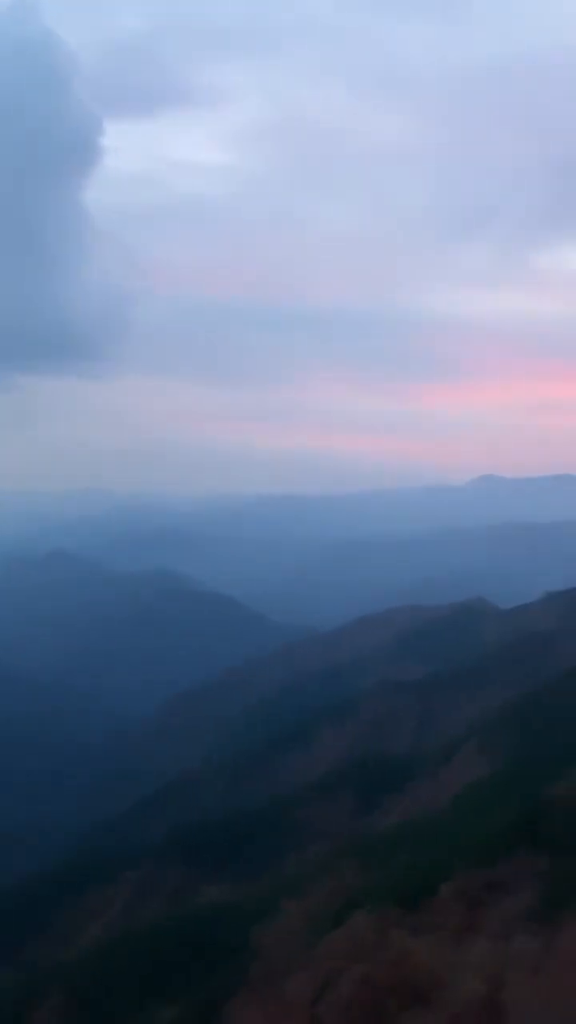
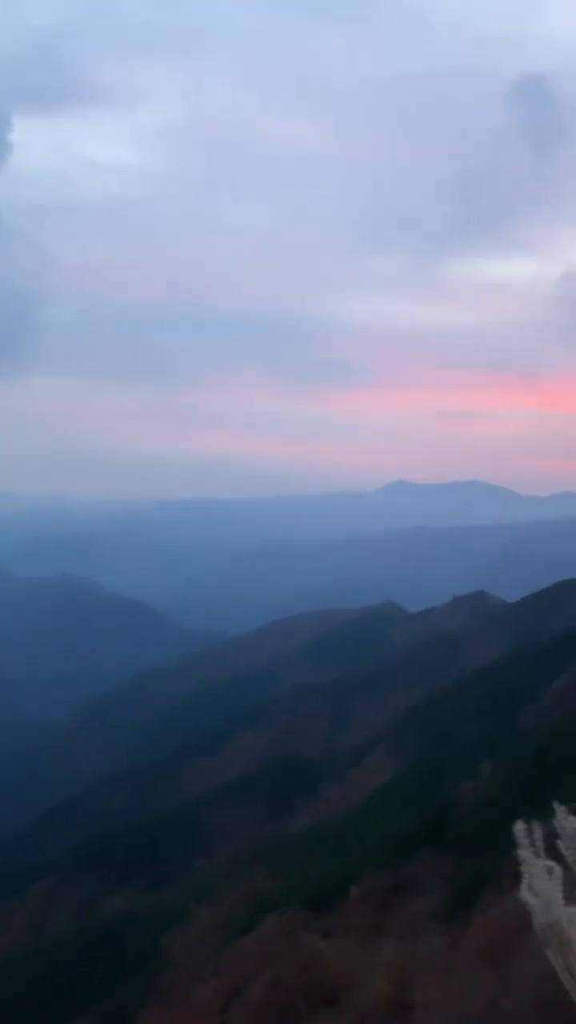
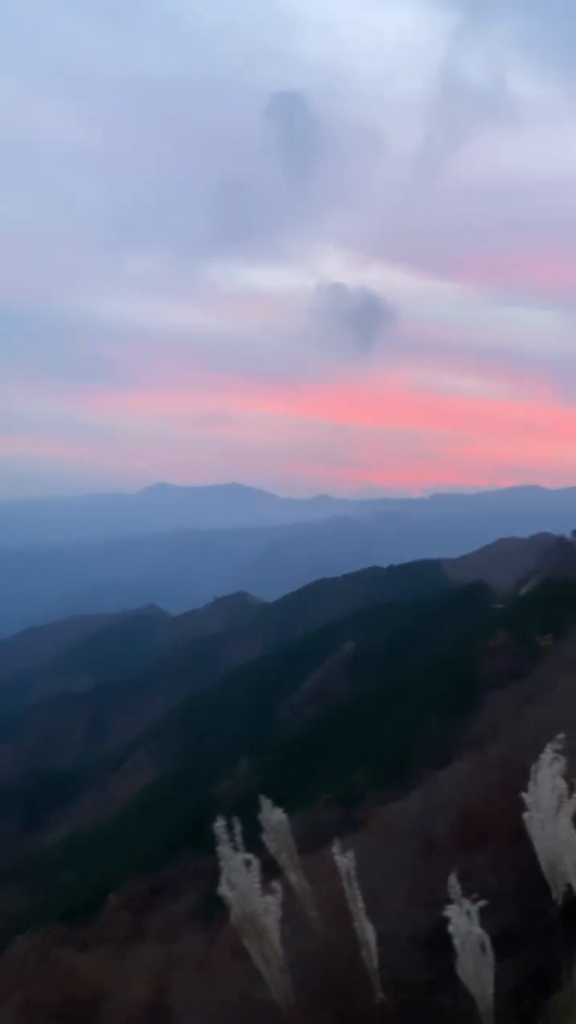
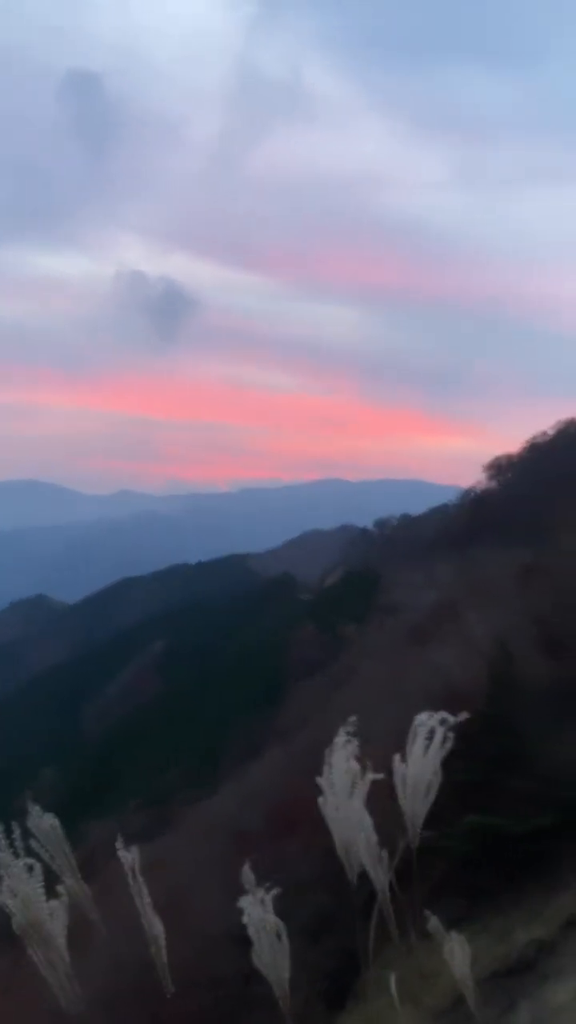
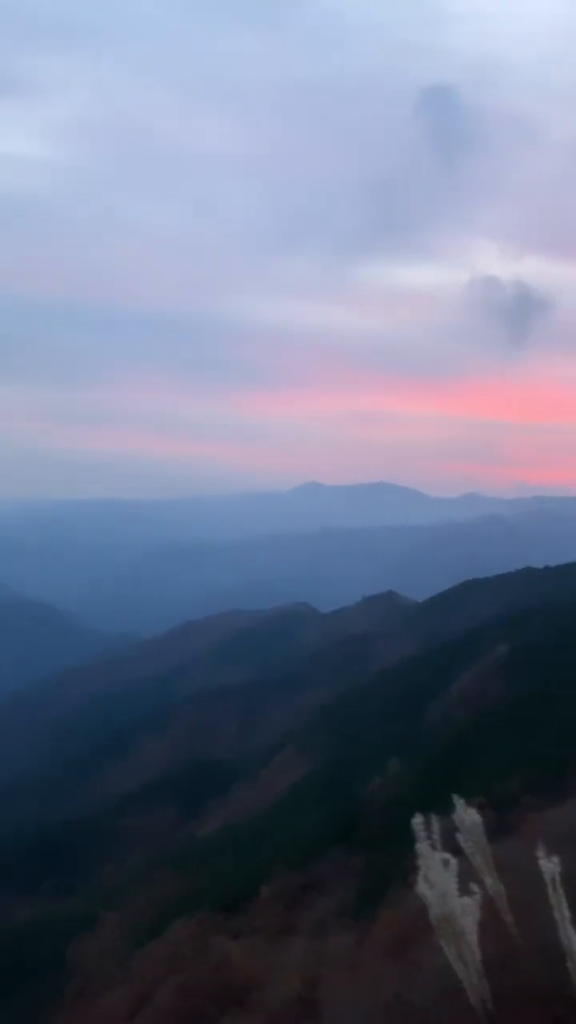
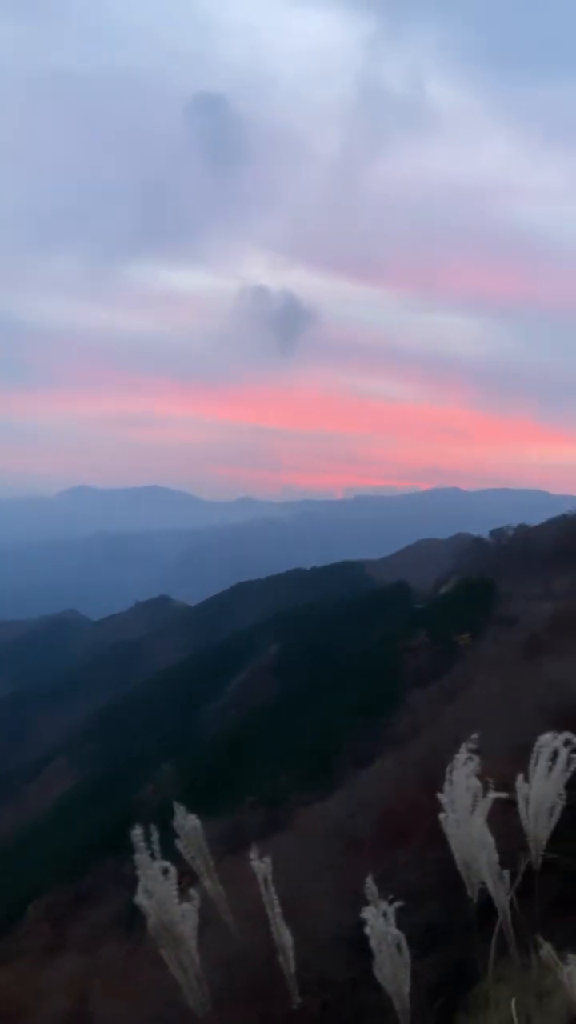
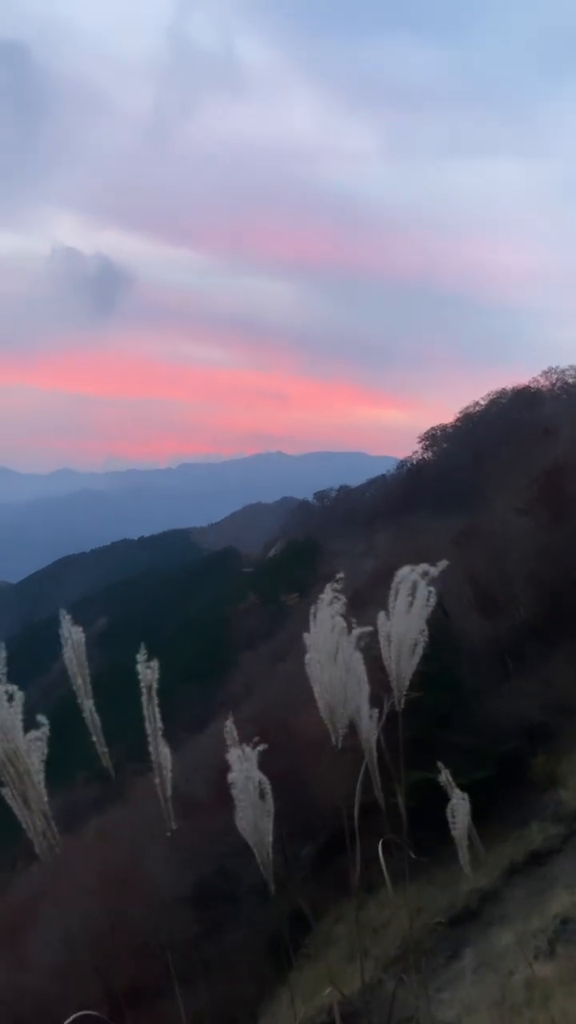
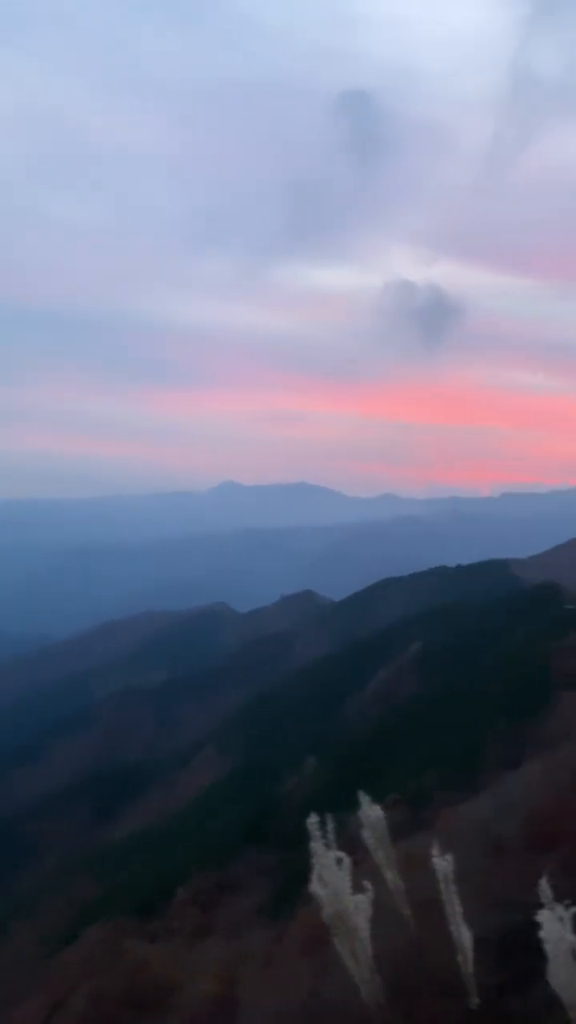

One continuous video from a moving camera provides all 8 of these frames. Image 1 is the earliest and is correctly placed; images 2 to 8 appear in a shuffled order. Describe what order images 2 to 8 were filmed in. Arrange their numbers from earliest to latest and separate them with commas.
2, 5, 8, 3, 6, 4, 7
